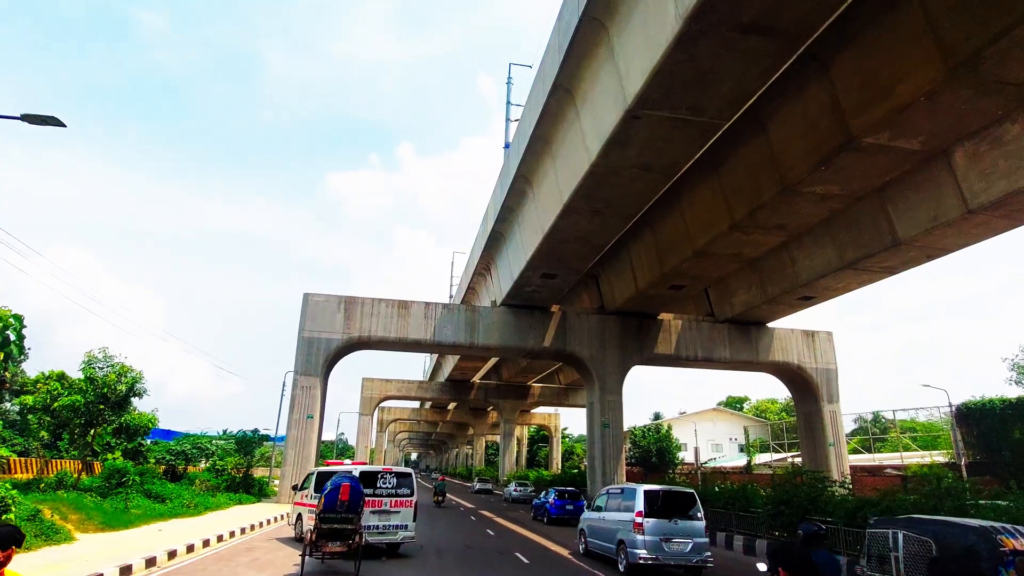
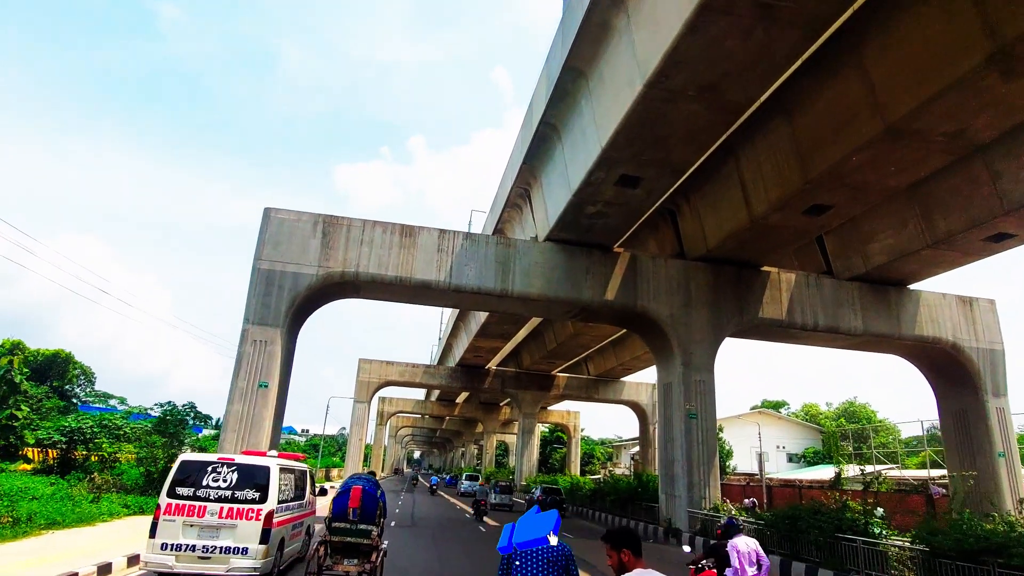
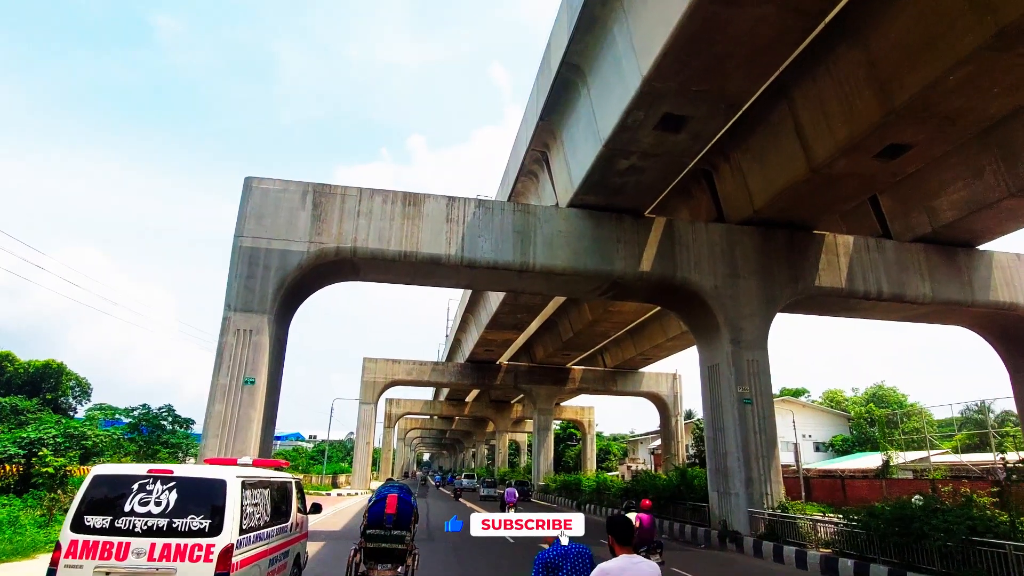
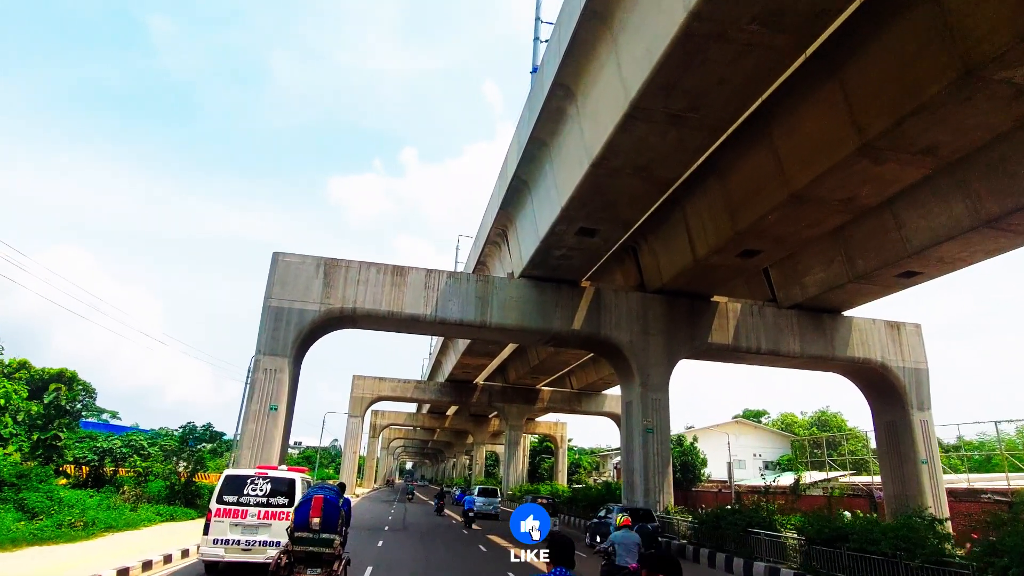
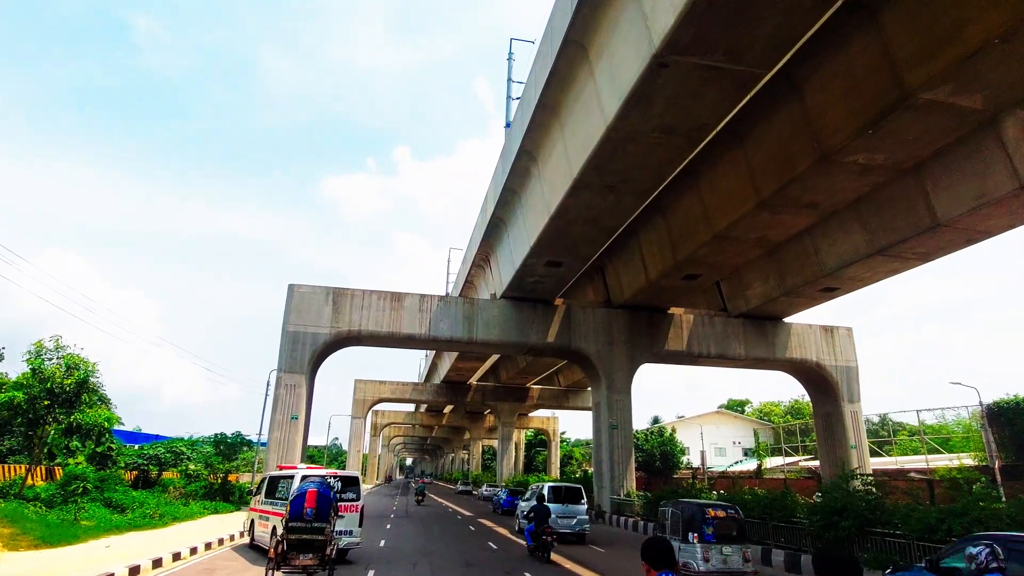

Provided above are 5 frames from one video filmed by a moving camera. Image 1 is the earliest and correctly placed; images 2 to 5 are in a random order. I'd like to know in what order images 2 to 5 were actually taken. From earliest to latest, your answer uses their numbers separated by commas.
5, 4, 2, 3
